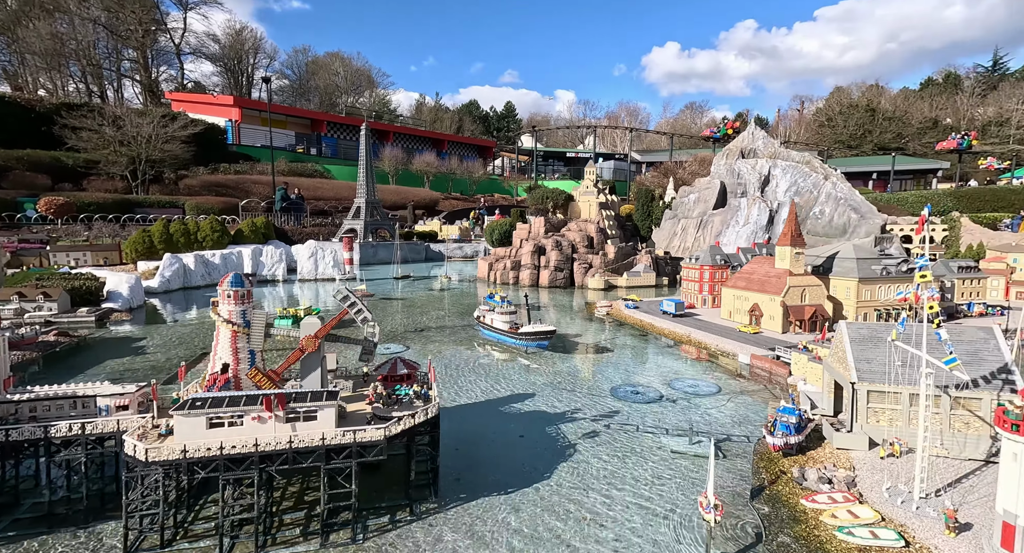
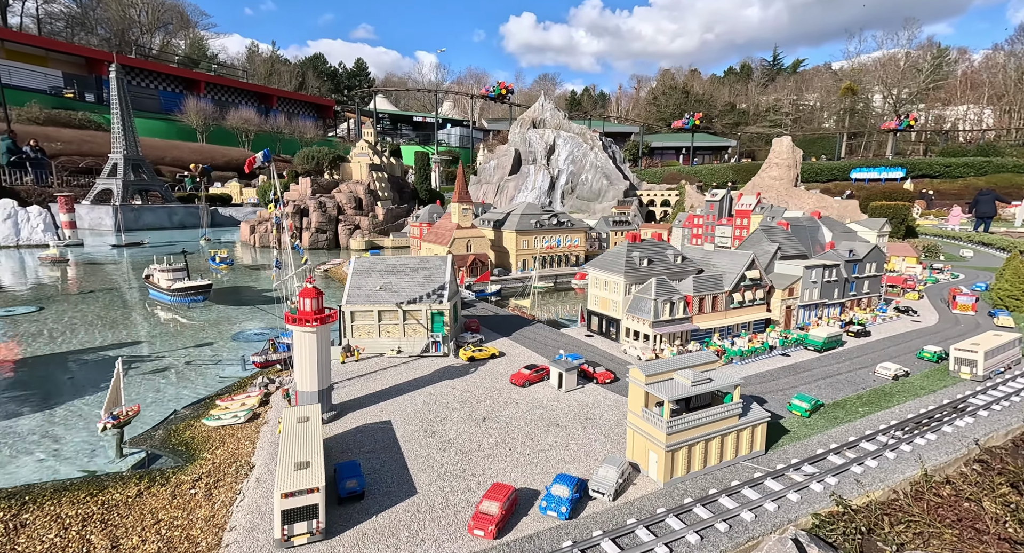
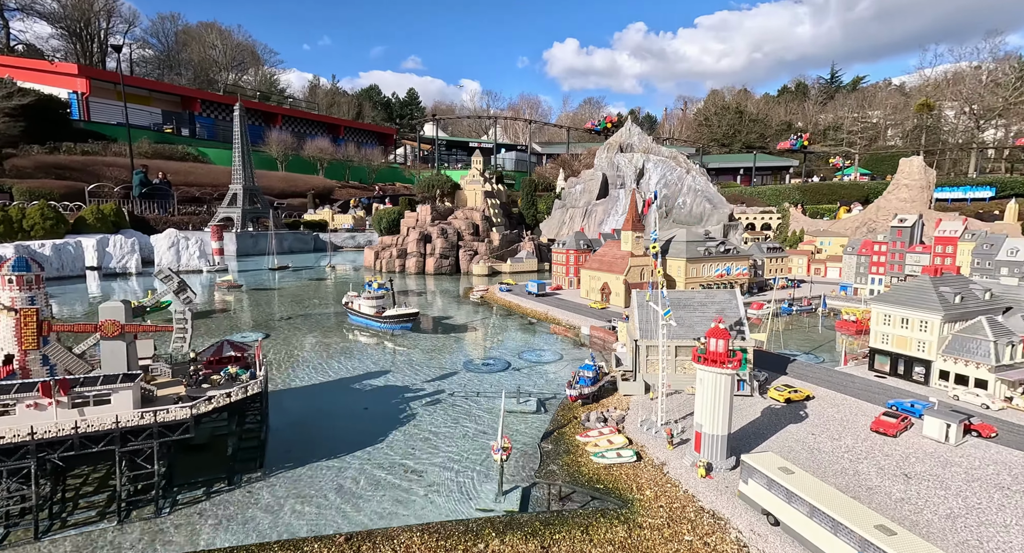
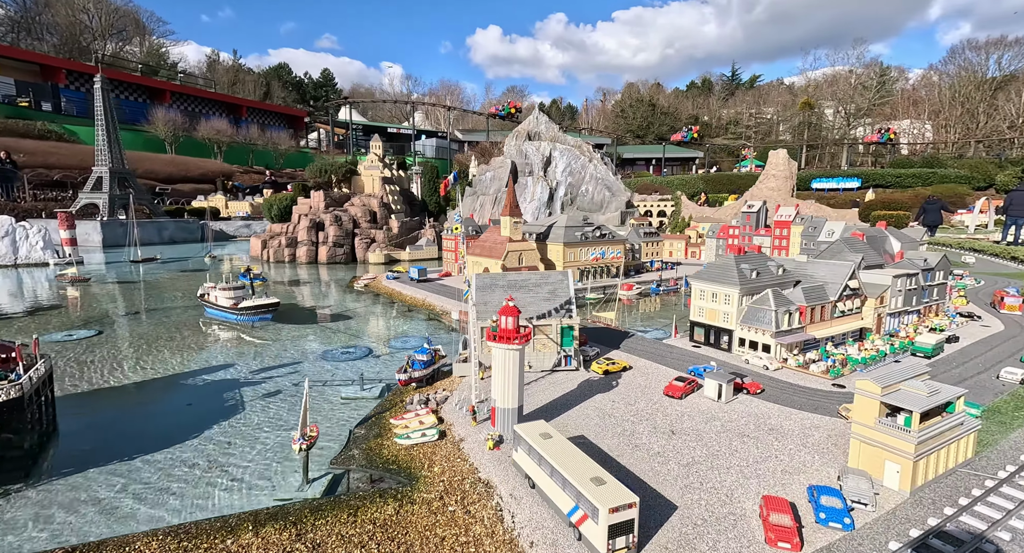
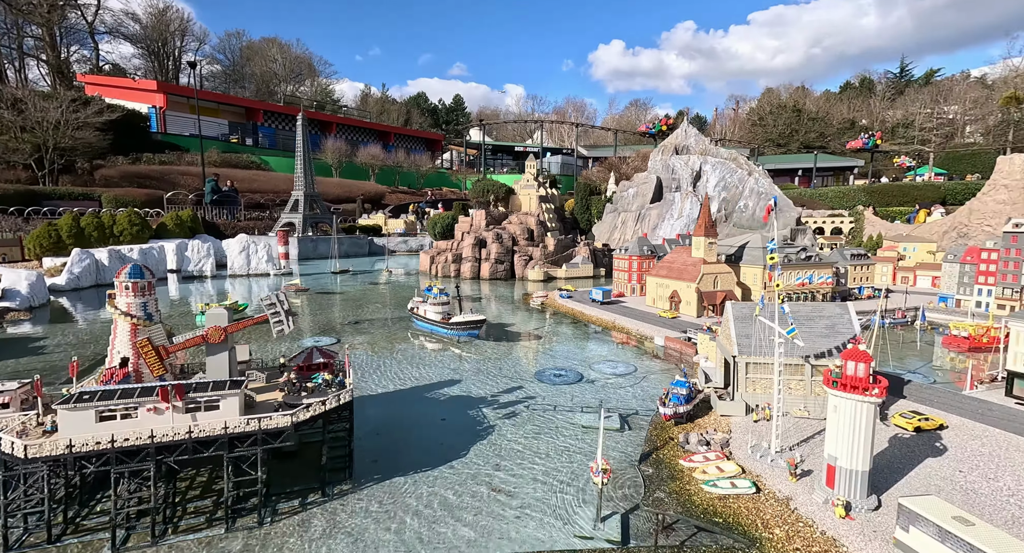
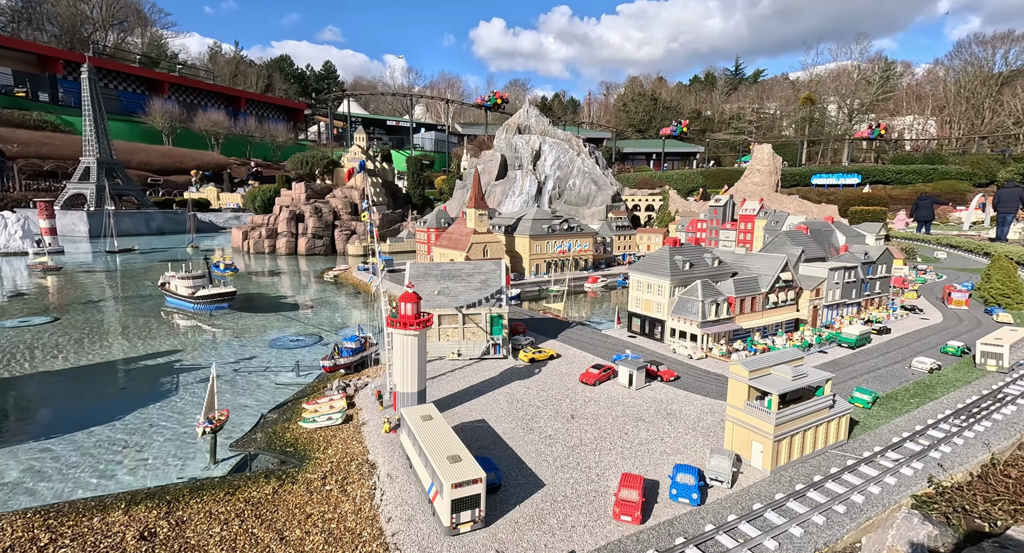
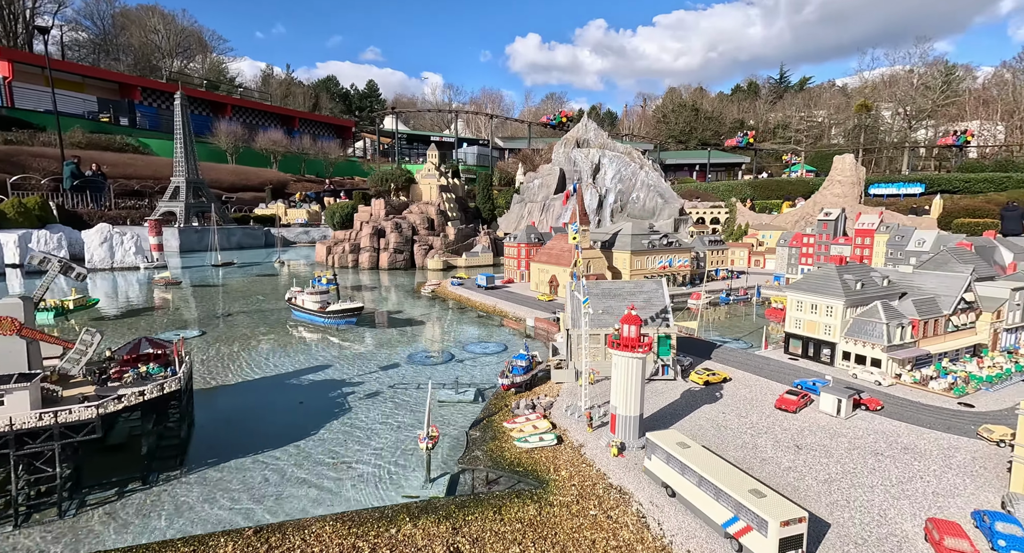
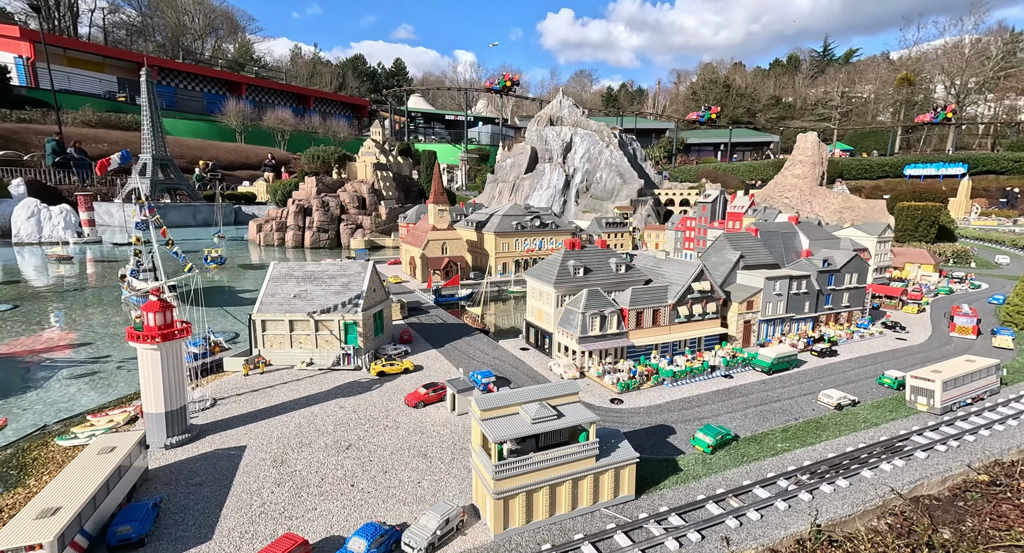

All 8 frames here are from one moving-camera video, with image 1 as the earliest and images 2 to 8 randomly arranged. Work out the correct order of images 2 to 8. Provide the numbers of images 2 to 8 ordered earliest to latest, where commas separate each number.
5, 3, 7, 4, 6, 2, 8
